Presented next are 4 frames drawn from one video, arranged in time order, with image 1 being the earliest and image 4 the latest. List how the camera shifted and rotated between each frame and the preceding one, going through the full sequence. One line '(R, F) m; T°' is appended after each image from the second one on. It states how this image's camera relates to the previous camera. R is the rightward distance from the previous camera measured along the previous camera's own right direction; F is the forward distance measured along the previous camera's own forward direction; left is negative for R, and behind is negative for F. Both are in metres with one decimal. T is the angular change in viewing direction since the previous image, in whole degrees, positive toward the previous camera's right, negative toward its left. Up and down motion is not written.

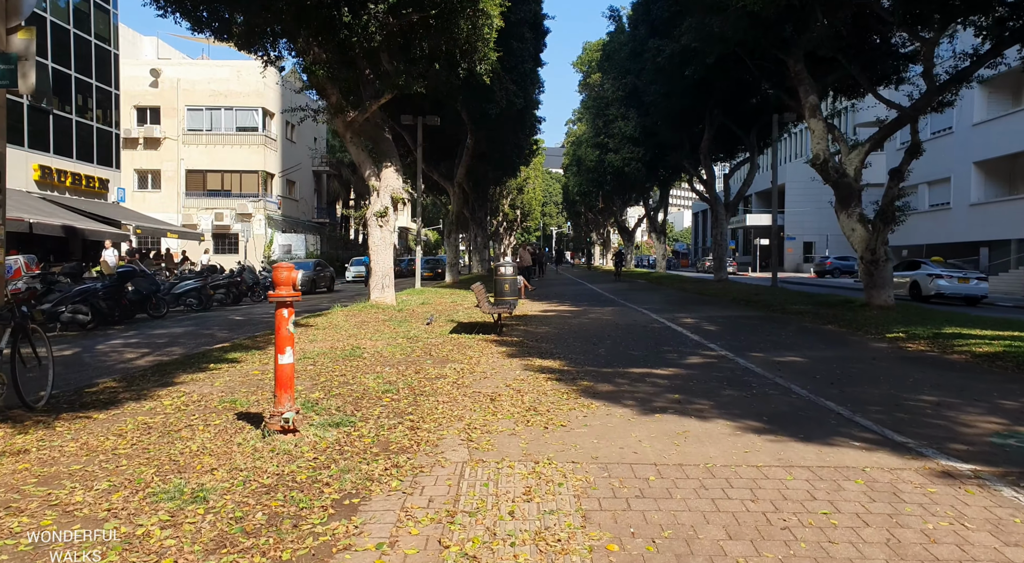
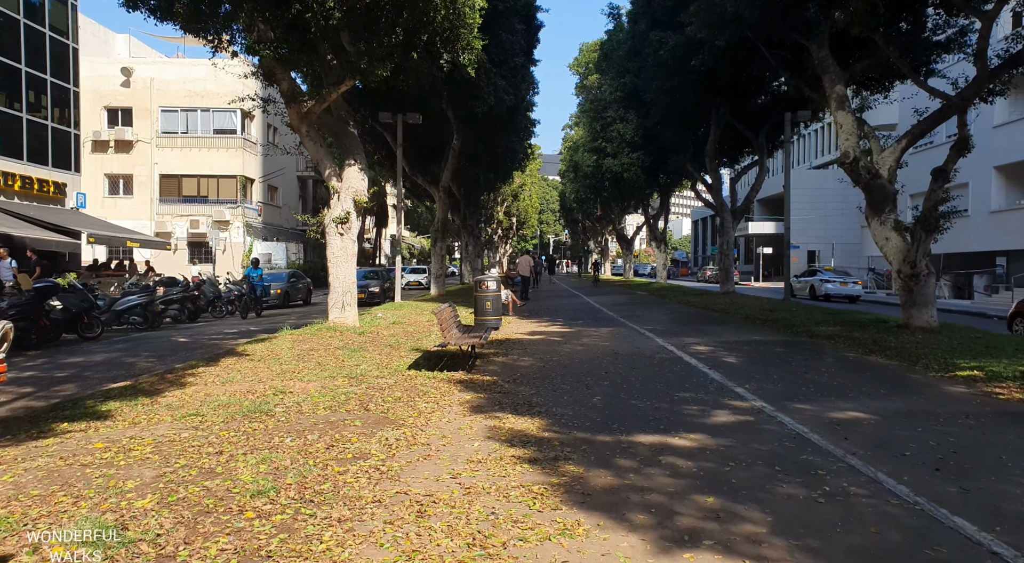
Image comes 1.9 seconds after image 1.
(+0.3, +2.1) m; 0°
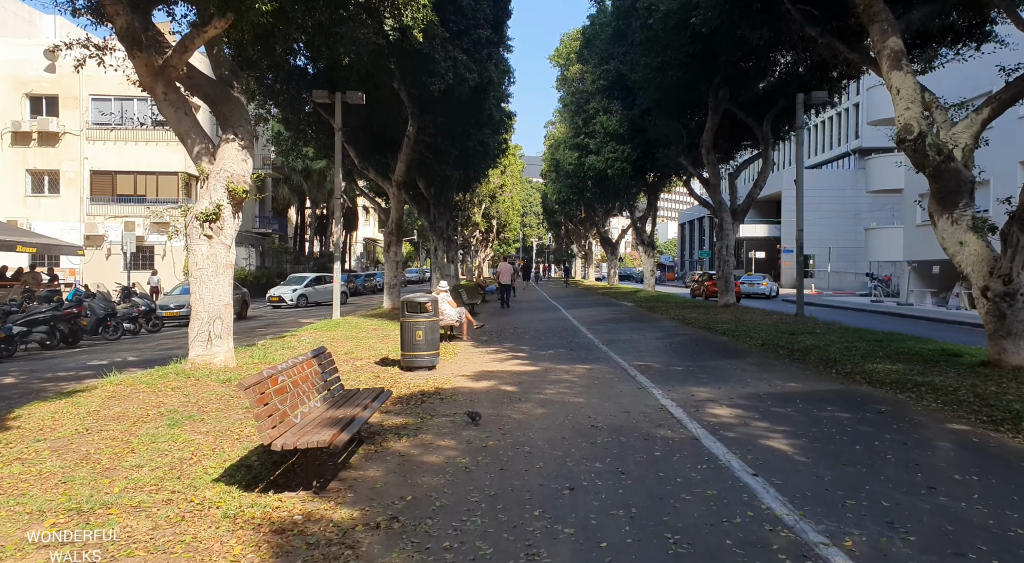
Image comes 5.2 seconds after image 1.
(+0.7, +3.7) m; +1°
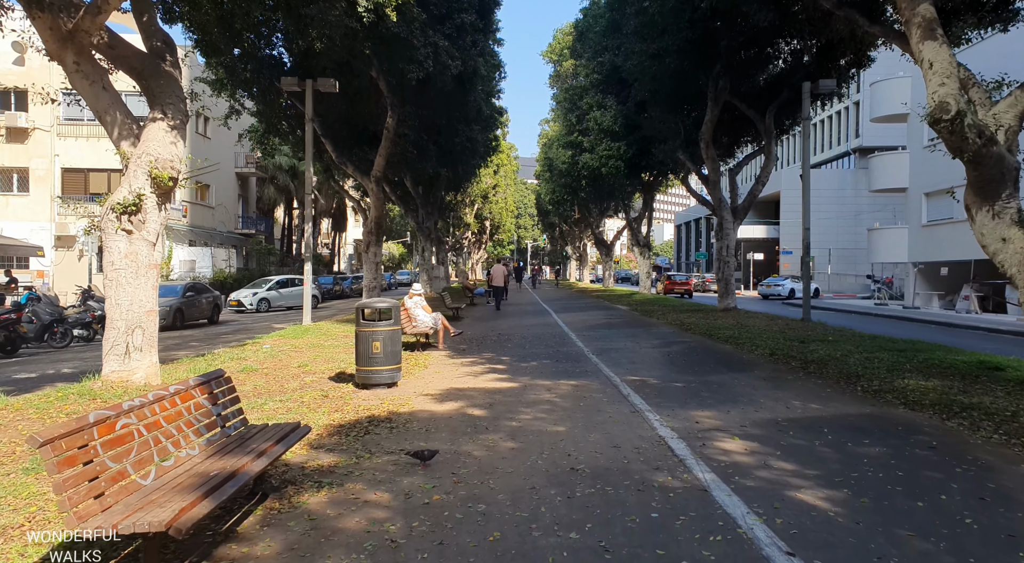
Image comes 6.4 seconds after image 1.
(+0.3, +1.4) m; 0°
